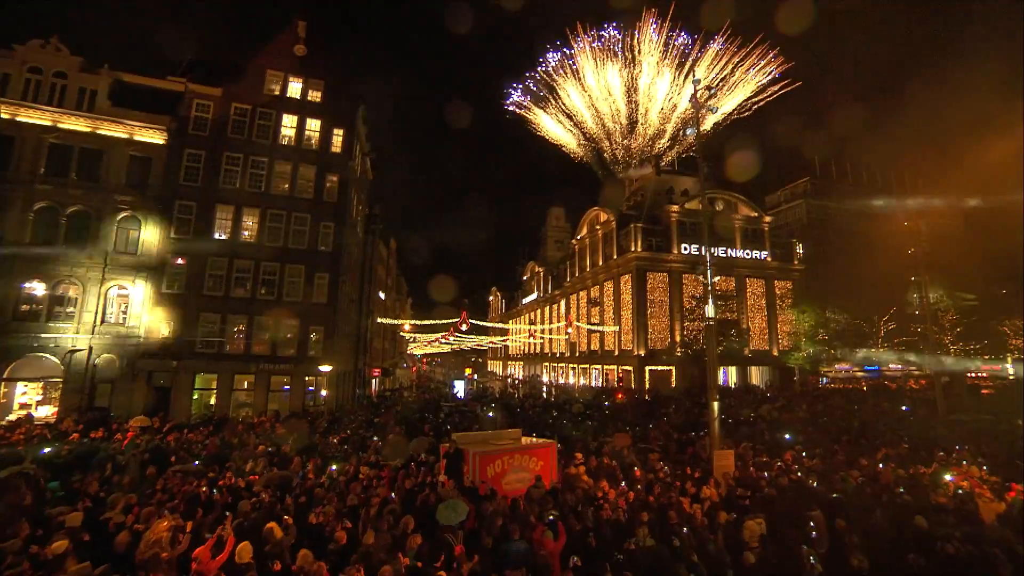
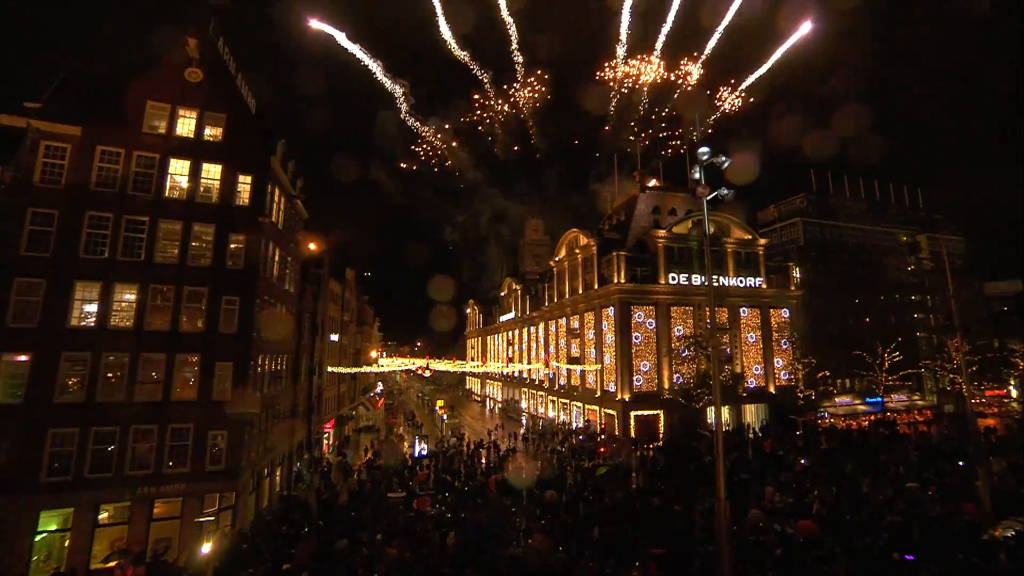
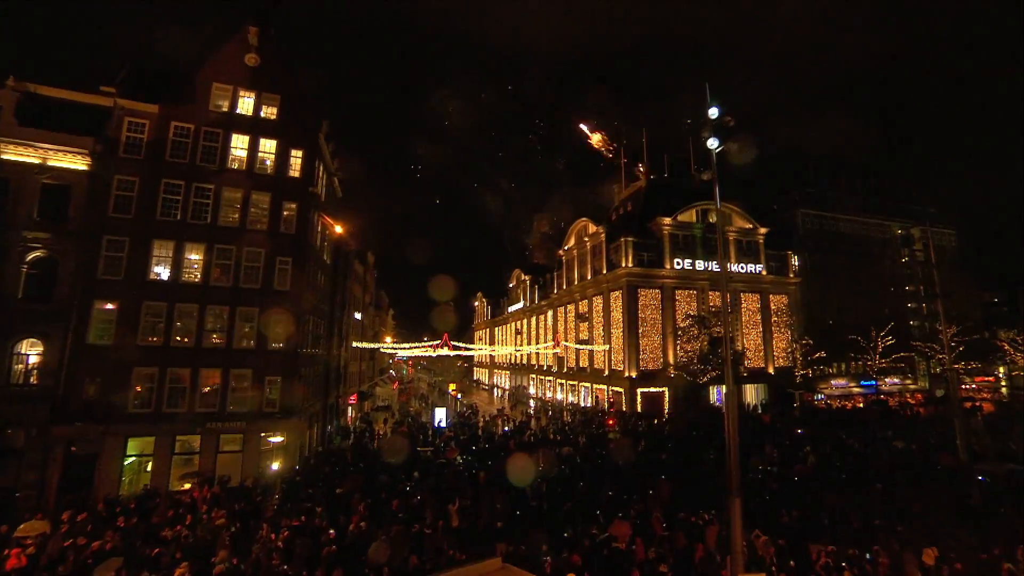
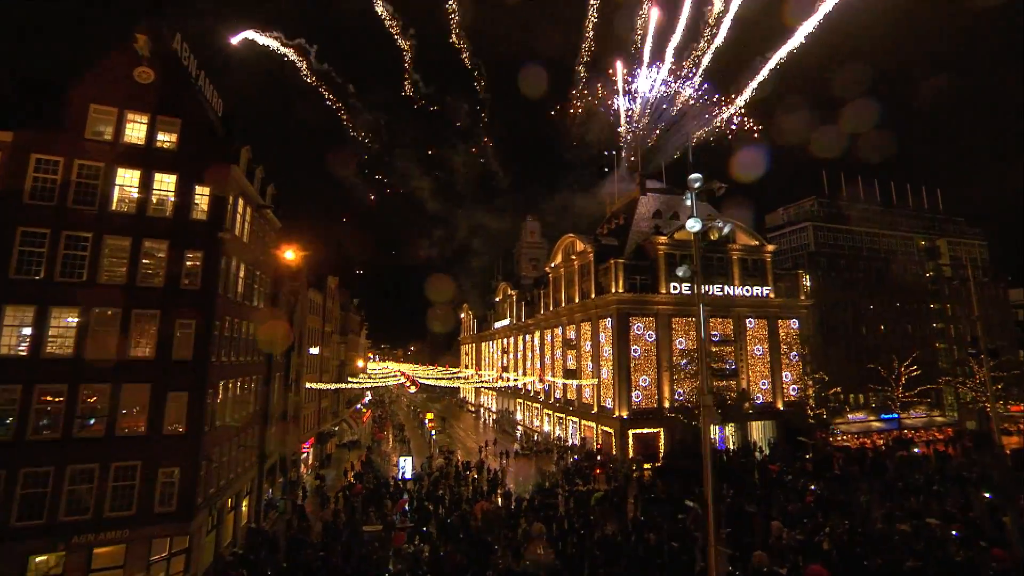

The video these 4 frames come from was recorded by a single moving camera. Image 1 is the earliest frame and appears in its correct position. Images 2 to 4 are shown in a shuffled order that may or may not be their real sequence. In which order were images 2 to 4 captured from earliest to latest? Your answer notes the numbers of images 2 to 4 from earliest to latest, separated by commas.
3, 2, 4
